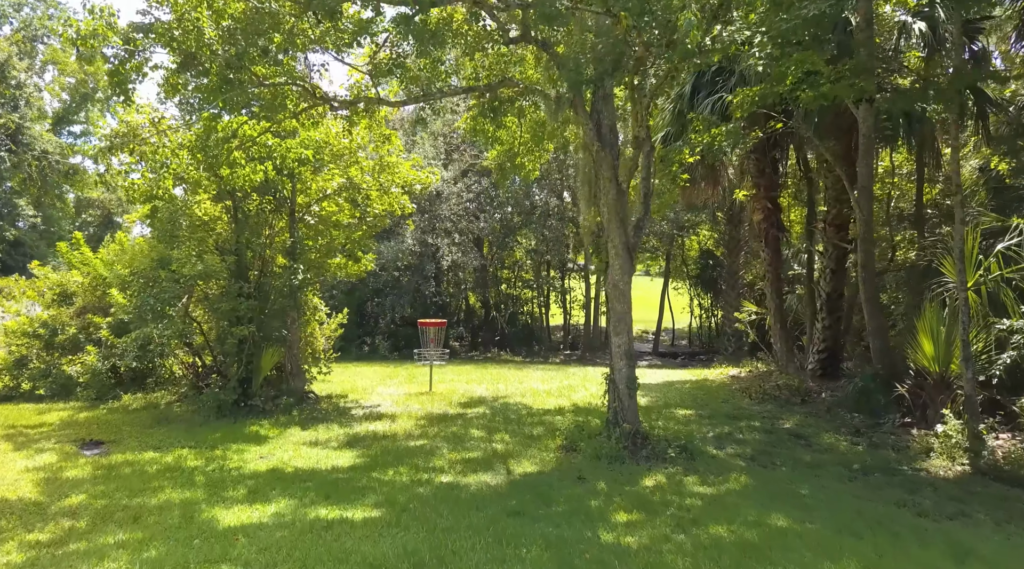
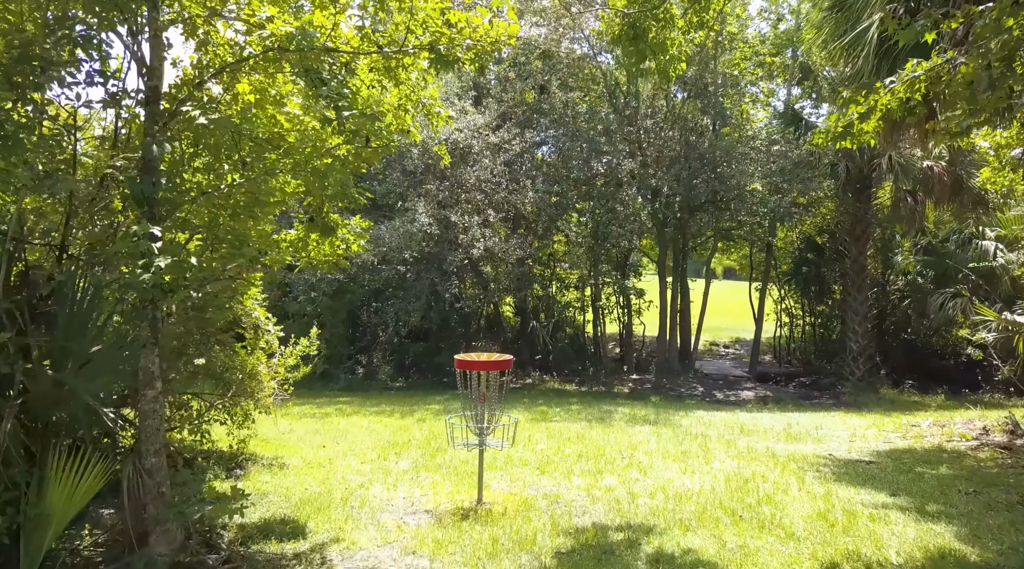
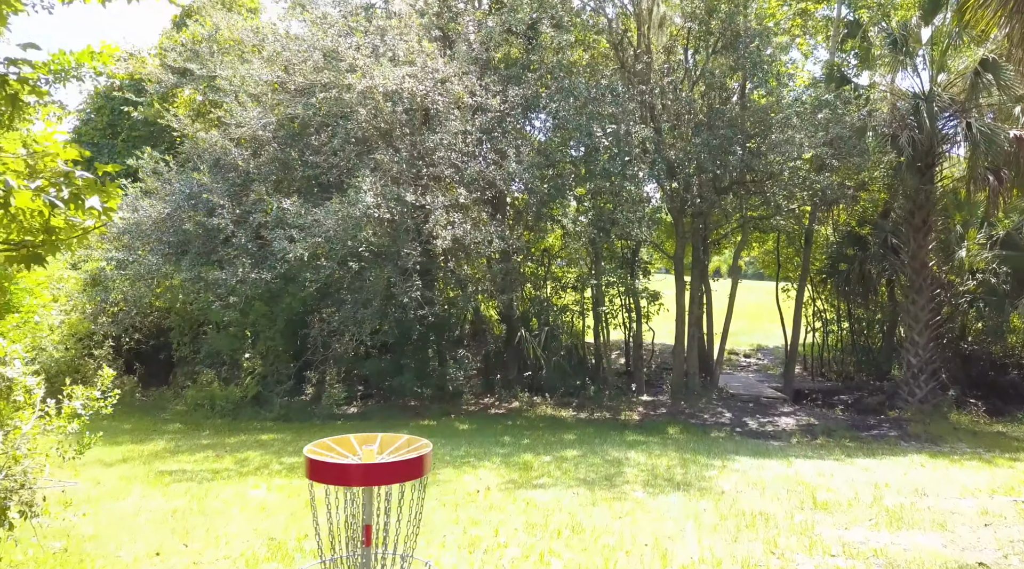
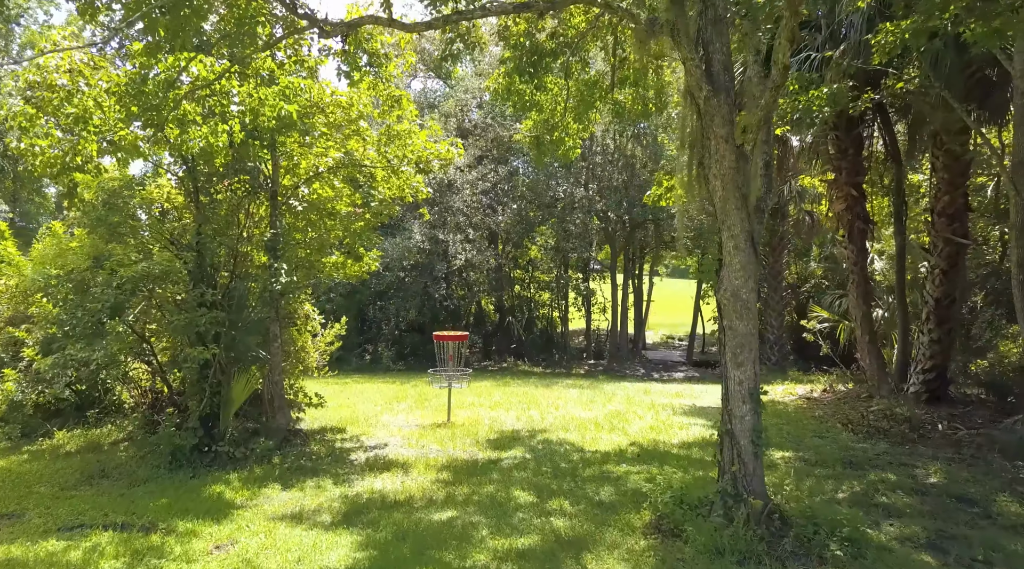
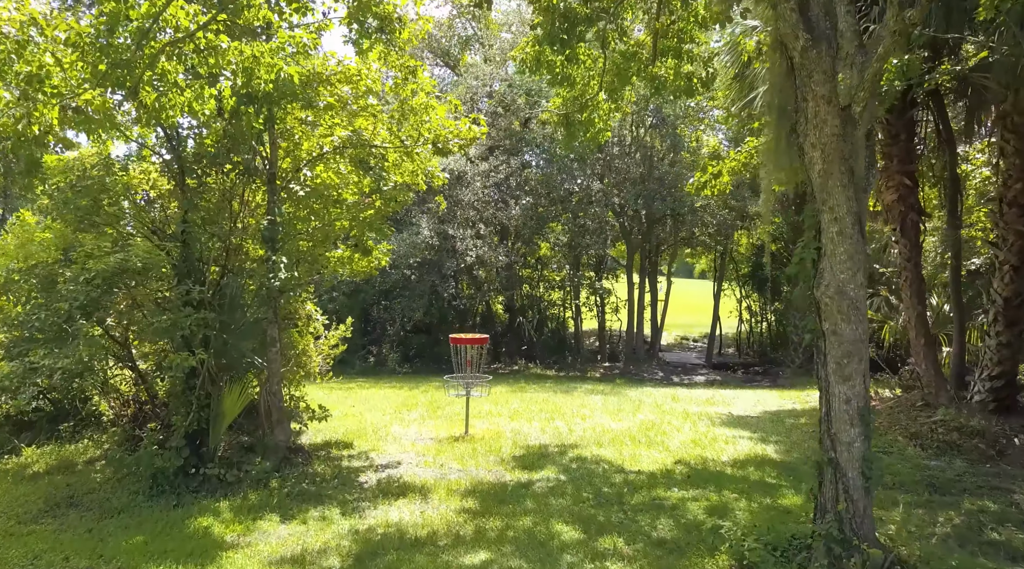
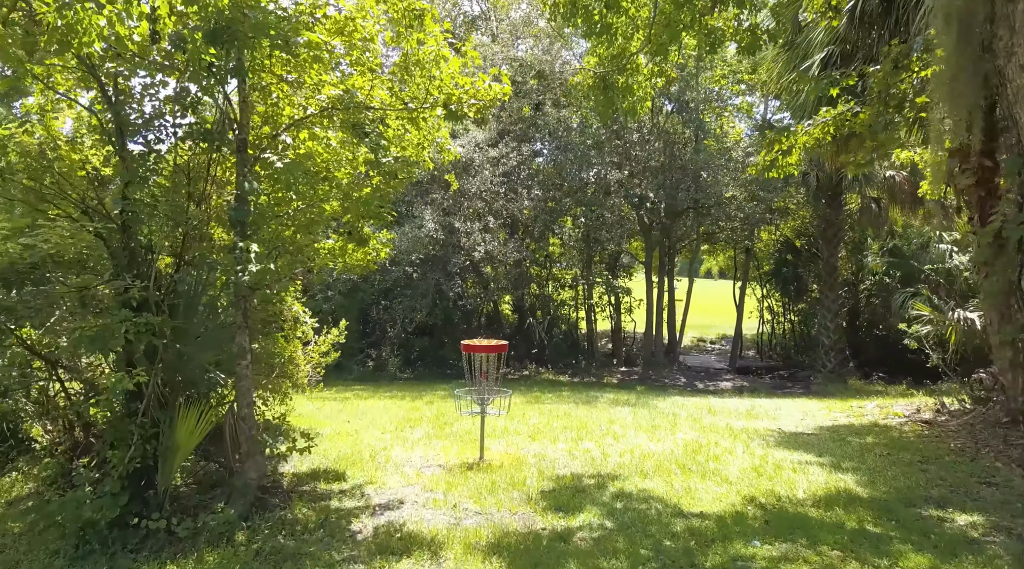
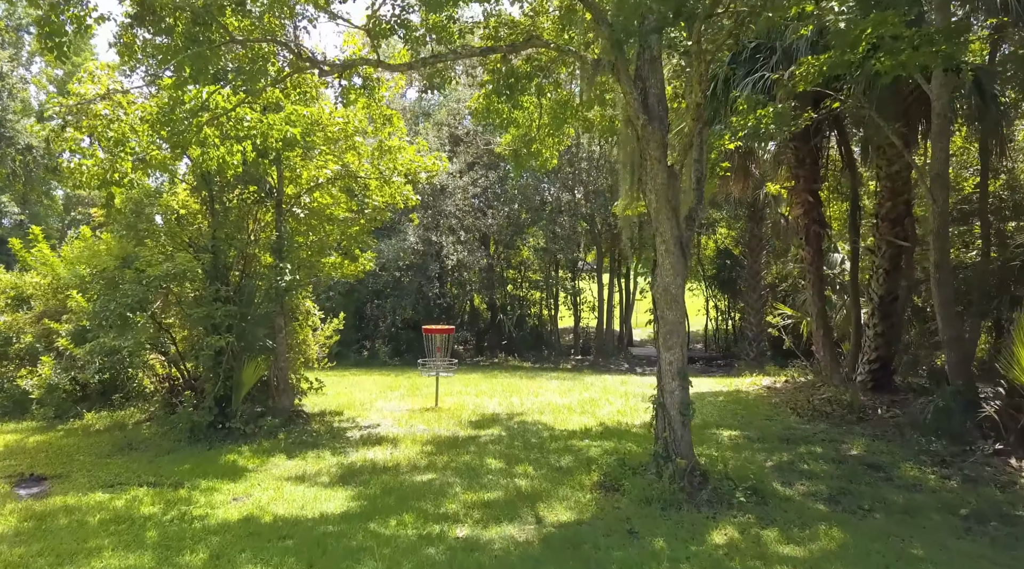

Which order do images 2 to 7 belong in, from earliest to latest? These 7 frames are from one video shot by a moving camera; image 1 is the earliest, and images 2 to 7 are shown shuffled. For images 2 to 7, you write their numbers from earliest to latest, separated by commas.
7, 4, 5, 6, 2, 3
